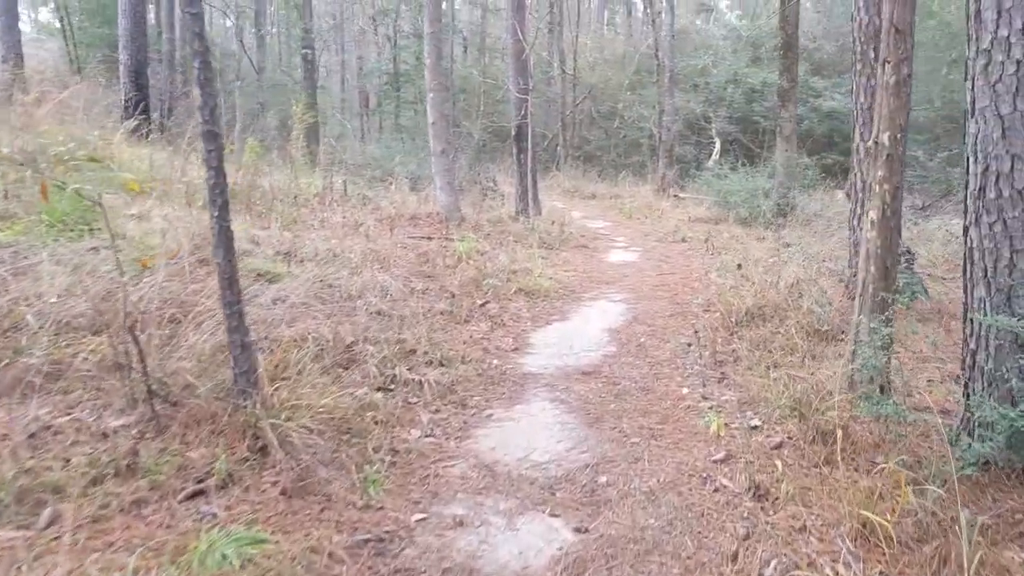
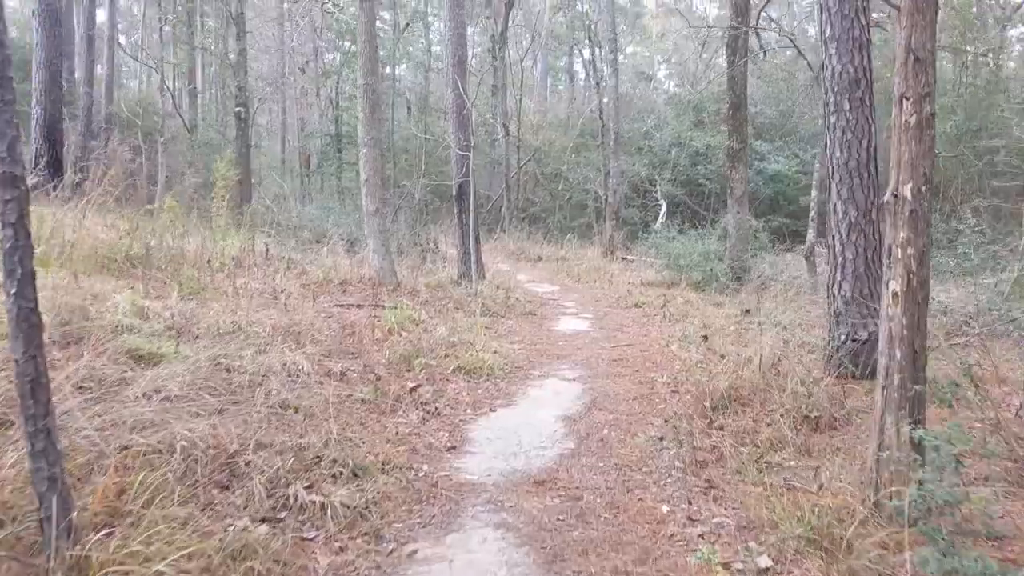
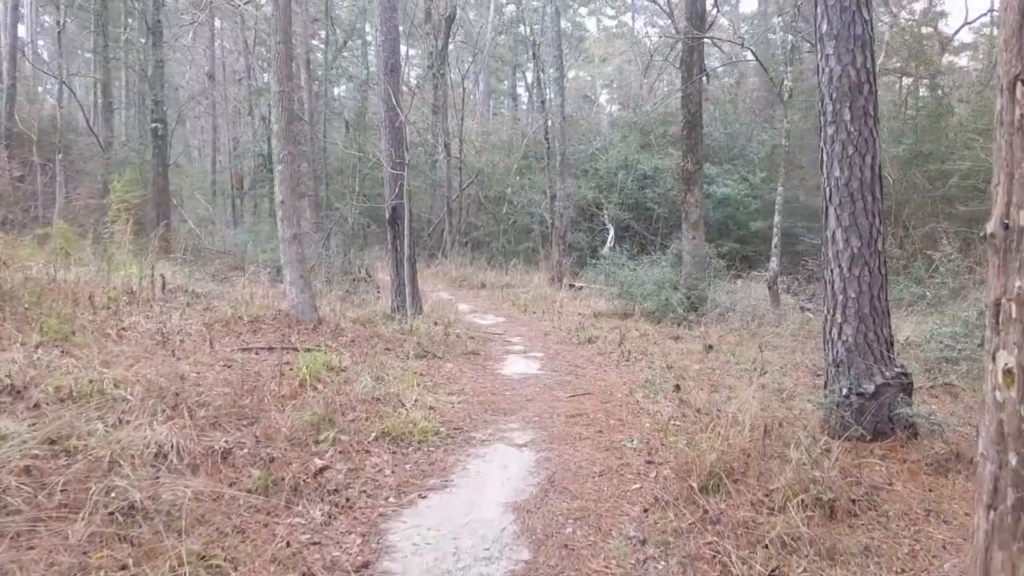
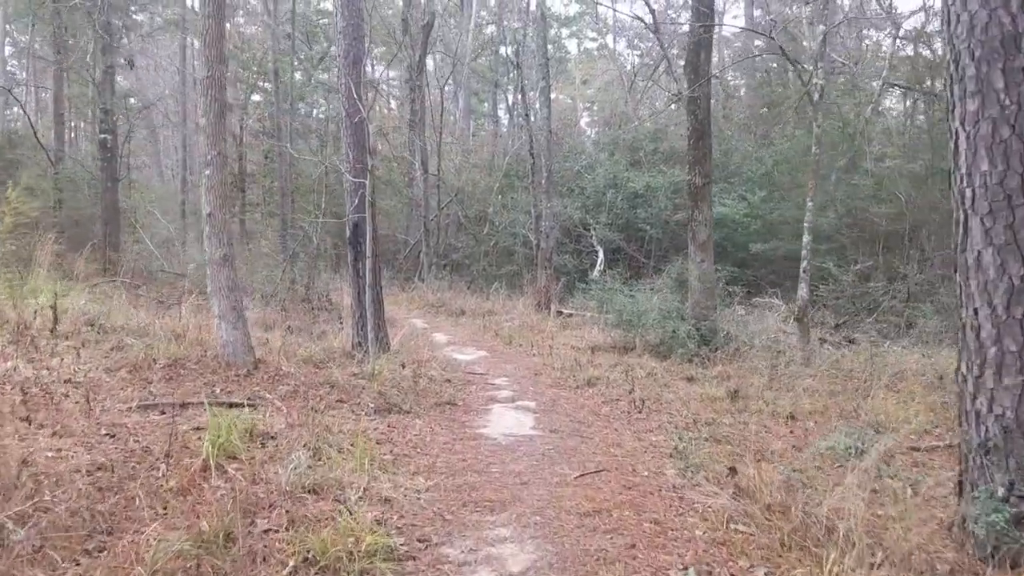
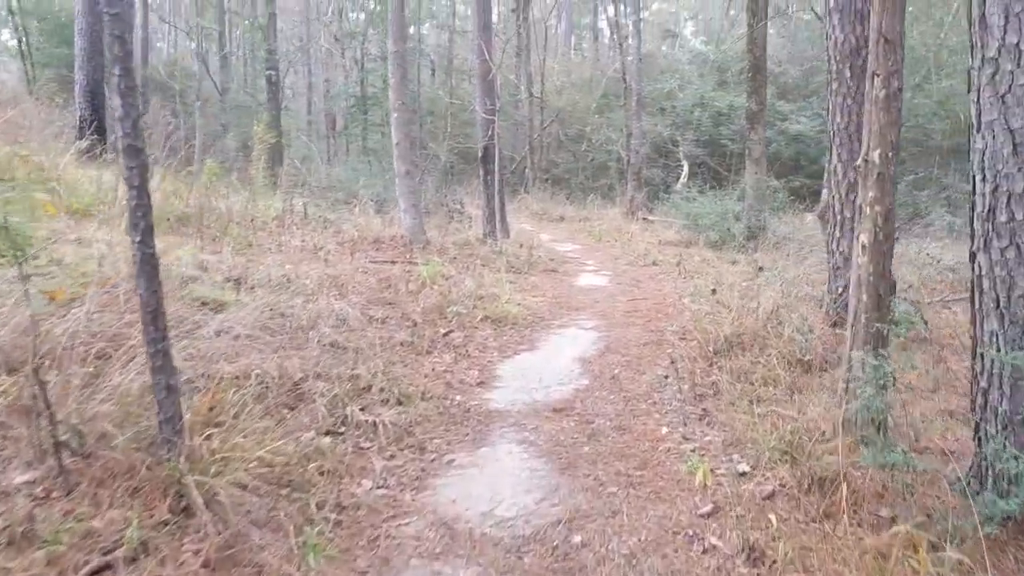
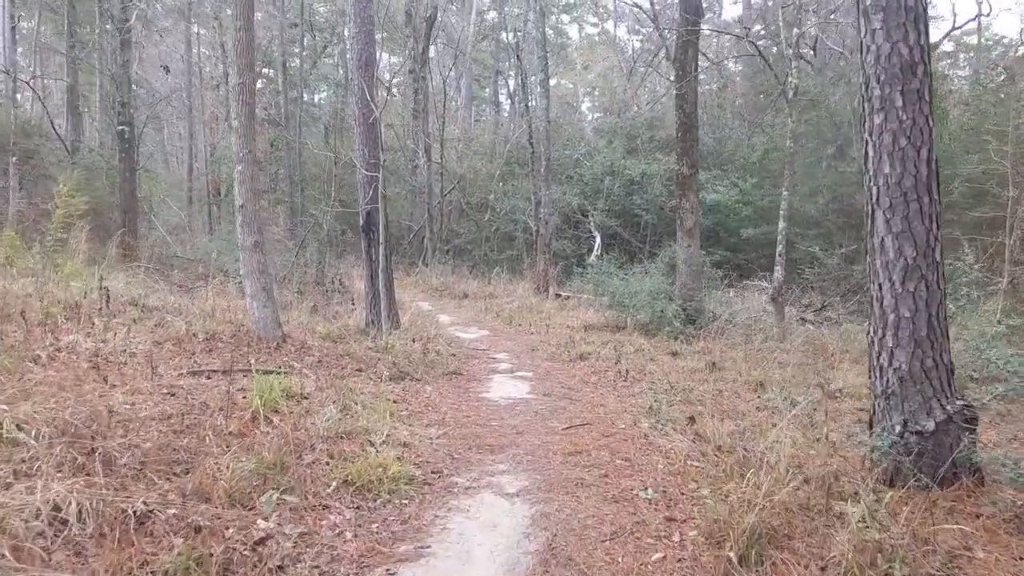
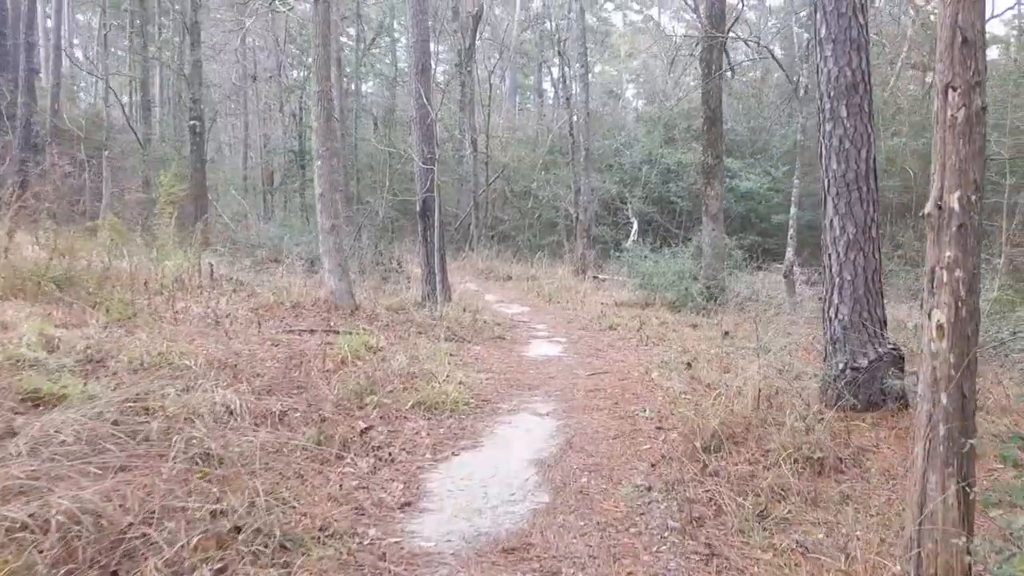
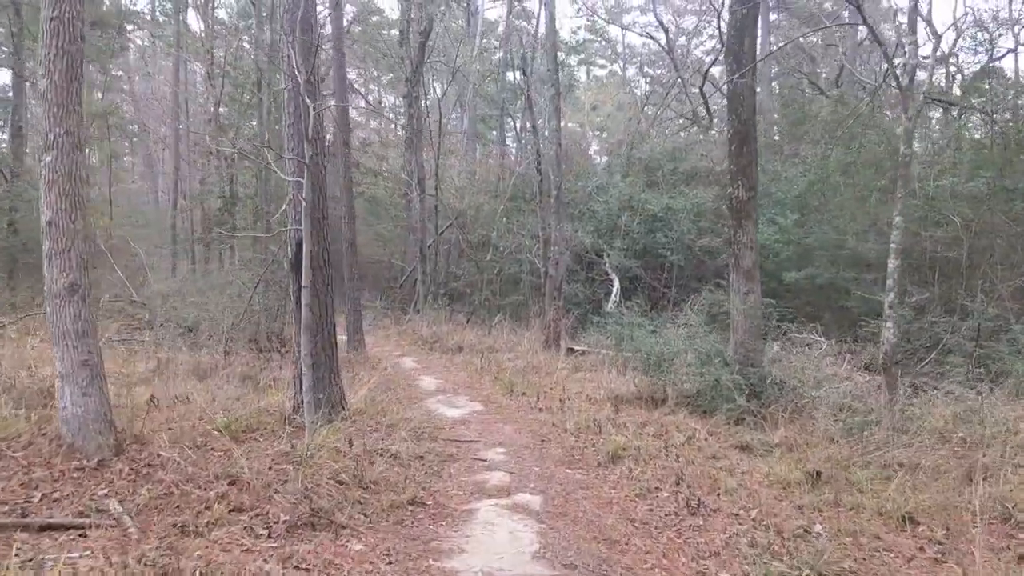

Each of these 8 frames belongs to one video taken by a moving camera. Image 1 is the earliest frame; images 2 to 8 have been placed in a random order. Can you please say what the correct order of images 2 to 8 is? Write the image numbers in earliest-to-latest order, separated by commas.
5, 2, 7, 3, 6, 4, 8
